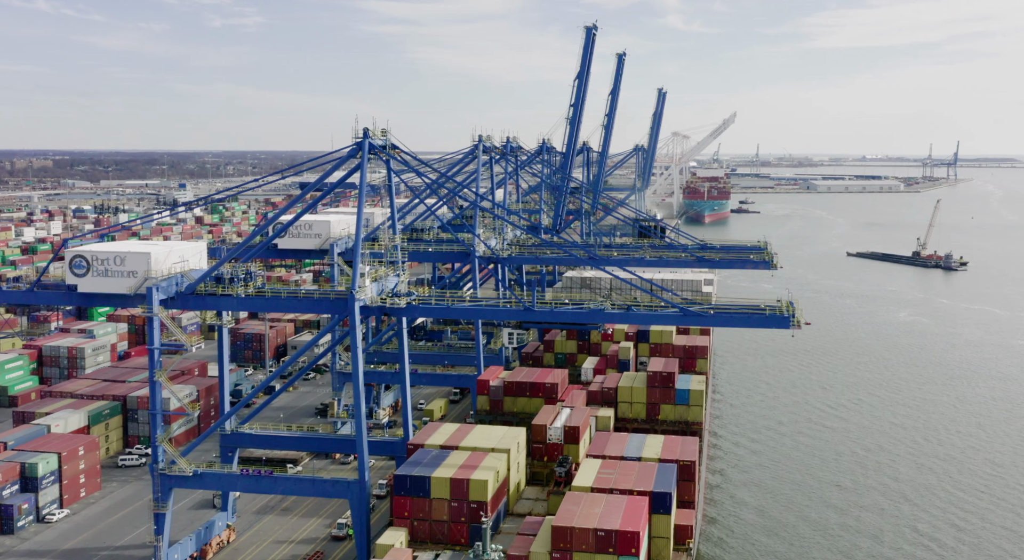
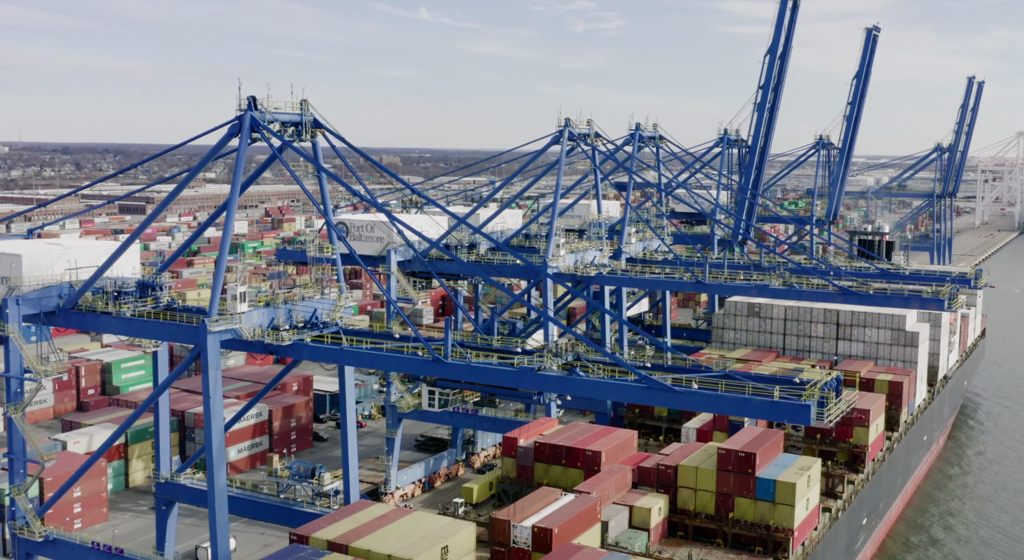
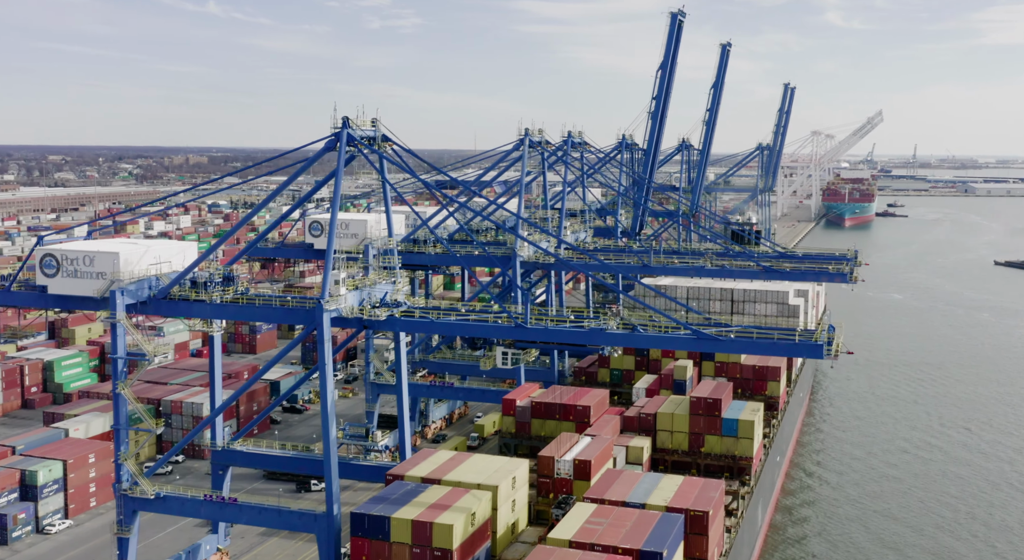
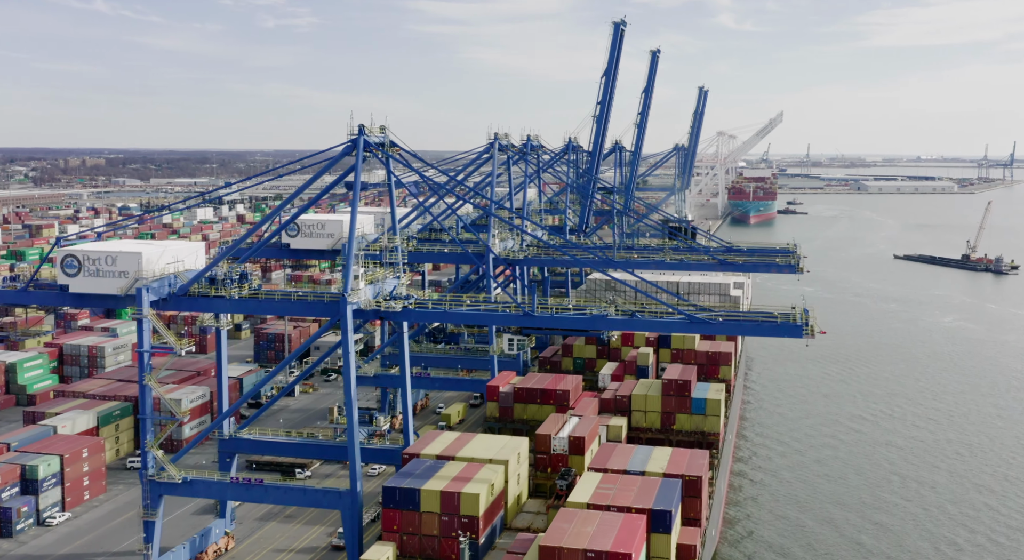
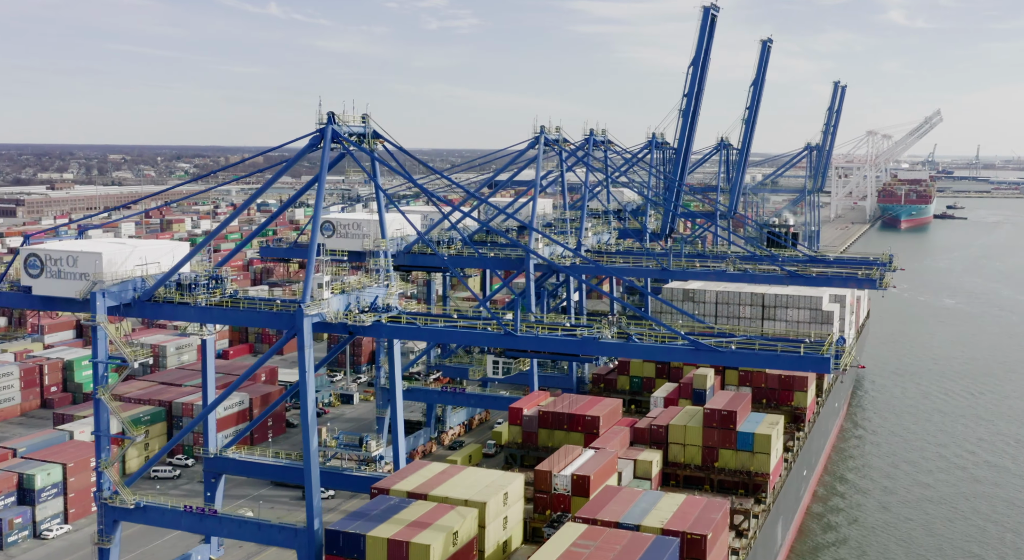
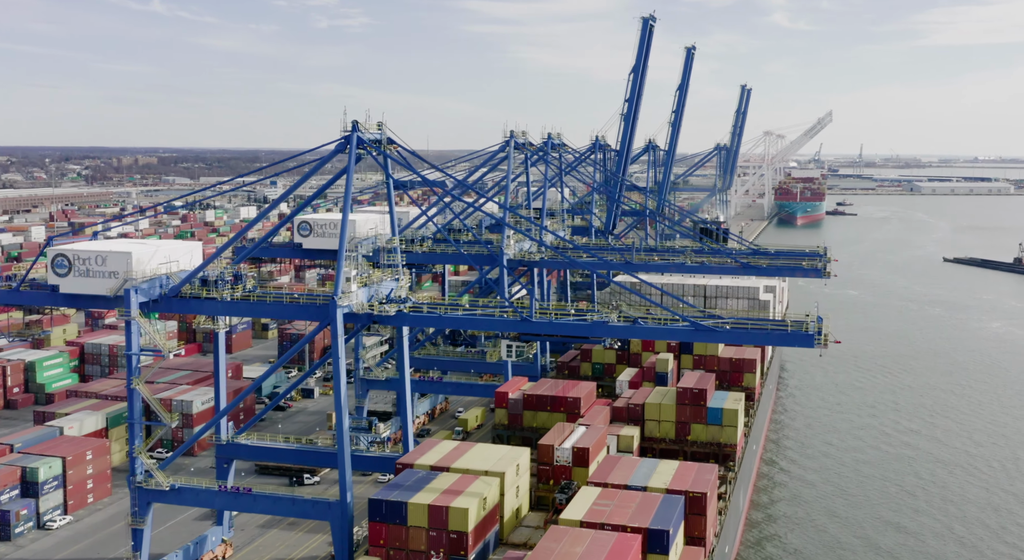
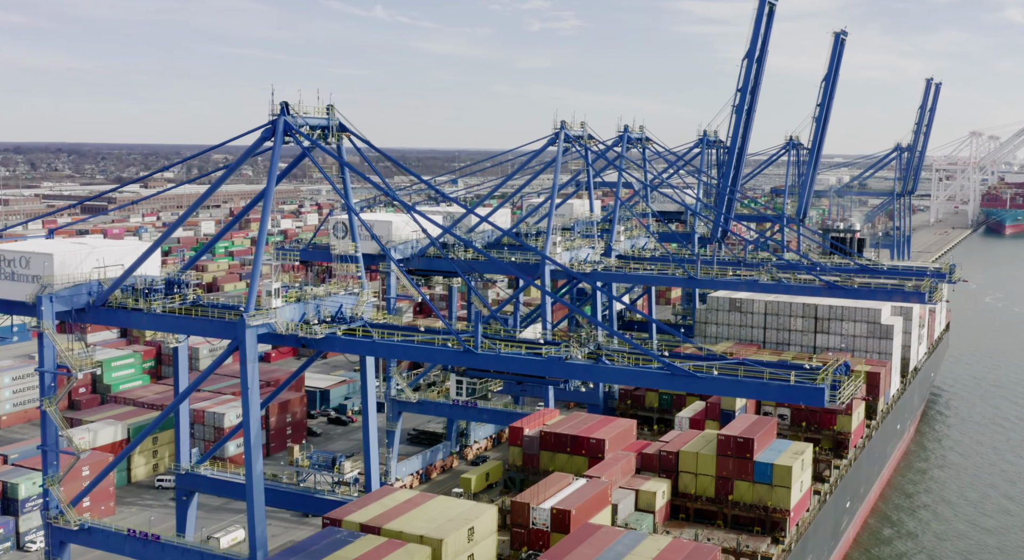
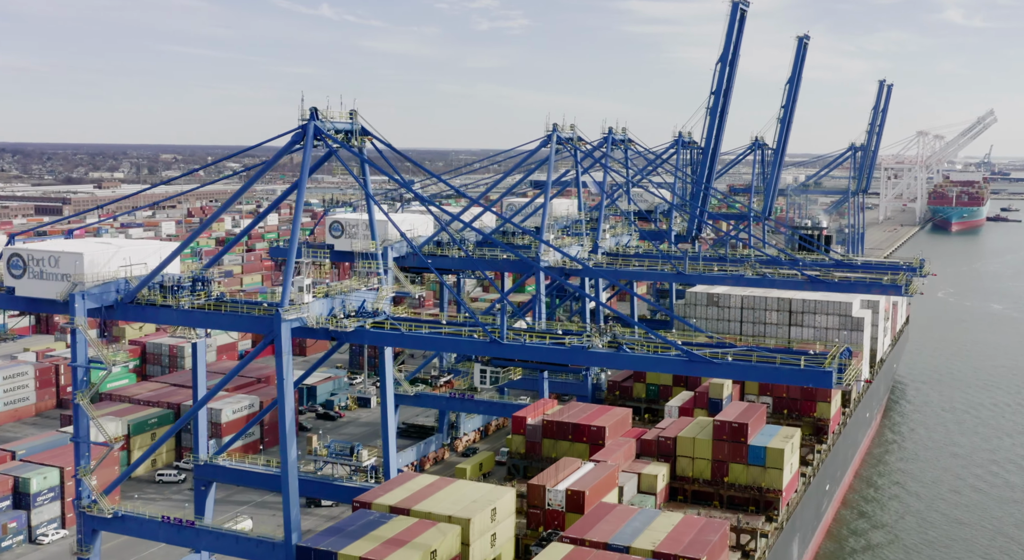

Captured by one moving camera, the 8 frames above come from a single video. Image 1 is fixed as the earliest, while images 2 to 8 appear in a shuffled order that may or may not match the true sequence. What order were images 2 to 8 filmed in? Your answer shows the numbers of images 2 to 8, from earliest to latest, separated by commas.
4, 6, 3, 5, 8, 7, 2
